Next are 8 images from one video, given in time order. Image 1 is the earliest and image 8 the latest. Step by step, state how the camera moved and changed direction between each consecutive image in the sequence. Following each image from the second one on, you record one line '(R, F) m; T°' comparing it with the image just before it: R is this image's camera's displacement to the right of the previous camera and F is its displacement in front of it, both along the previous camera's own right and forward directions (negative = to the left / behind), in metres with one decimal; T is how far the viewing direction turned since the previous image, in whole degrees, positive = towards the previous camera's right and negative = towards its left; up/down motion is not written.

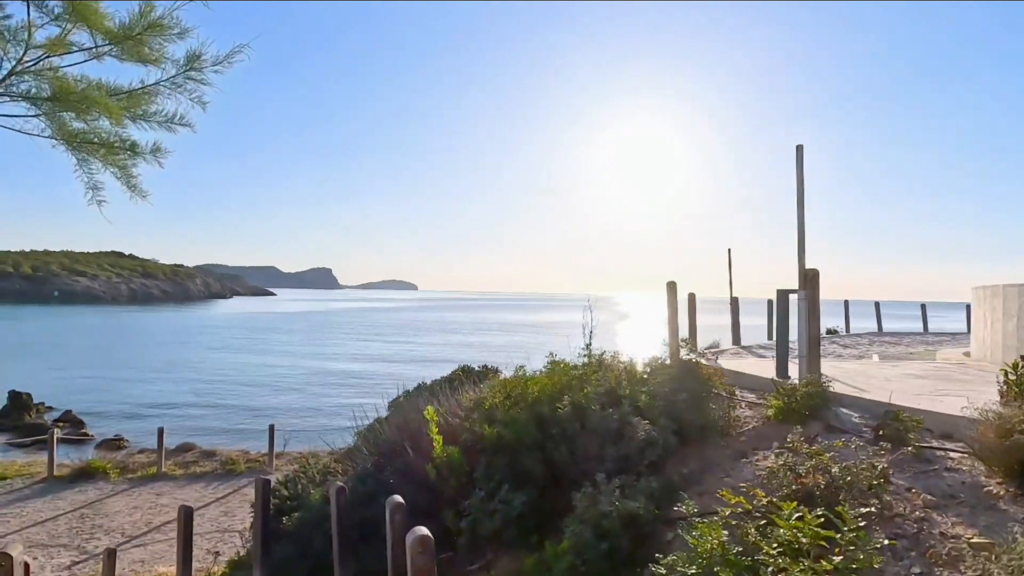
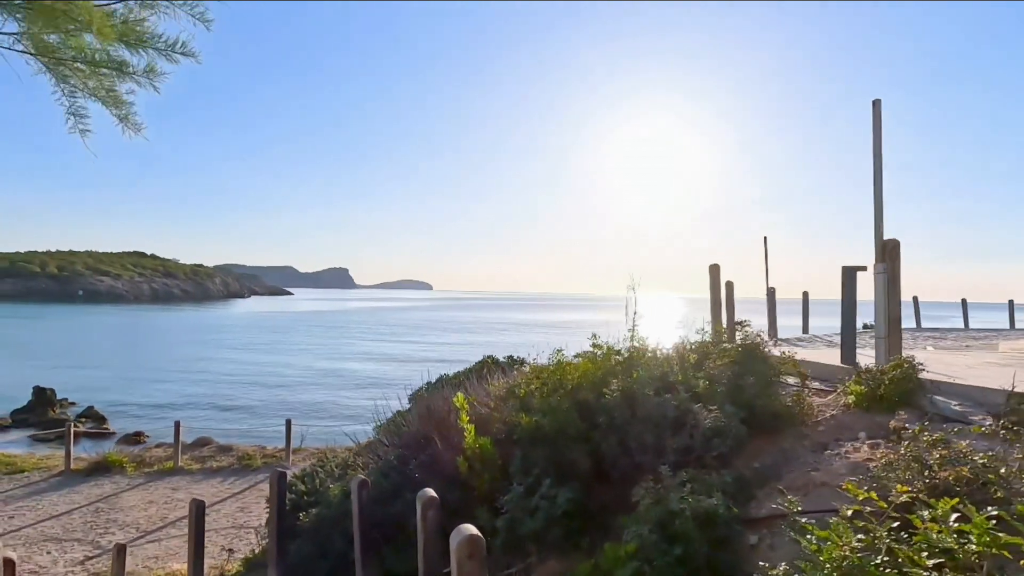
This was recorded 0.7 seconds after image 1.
(-0.1, +0.4) m; -1°
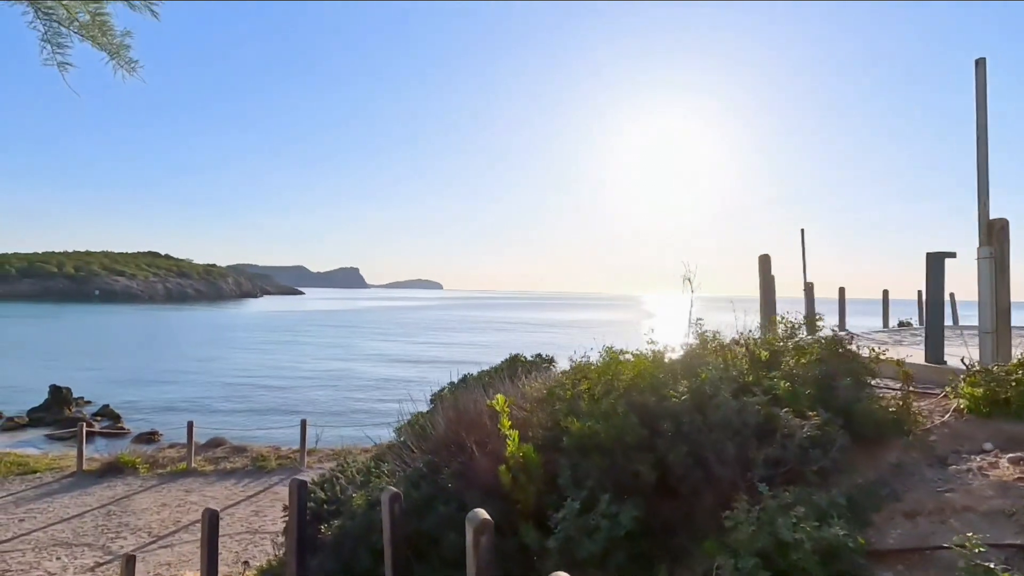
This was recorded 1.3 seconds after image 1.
(-0.2, +0.4) m; -1°
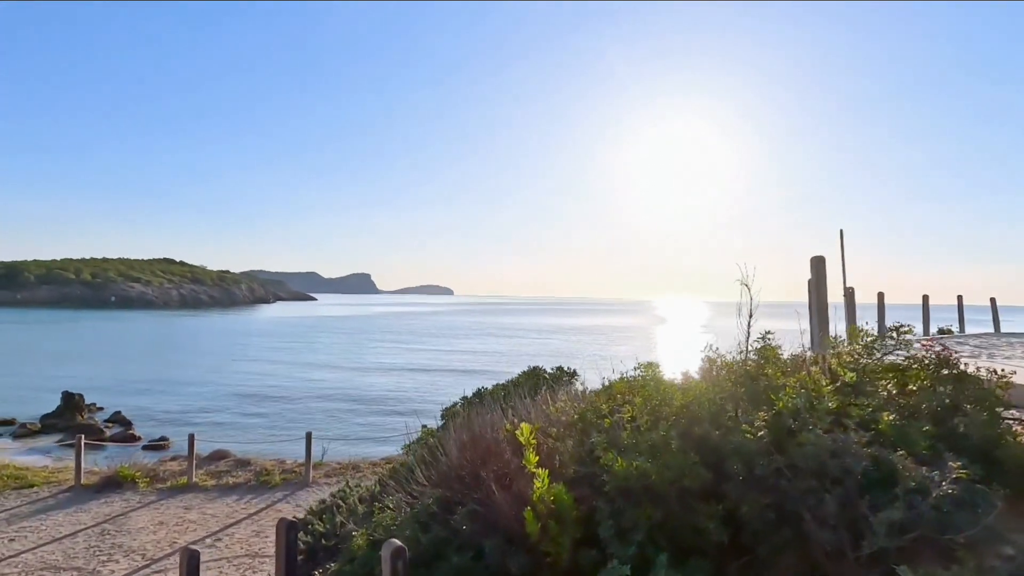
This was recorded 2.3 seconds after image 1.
(-0.1, +0.6) m; -1°
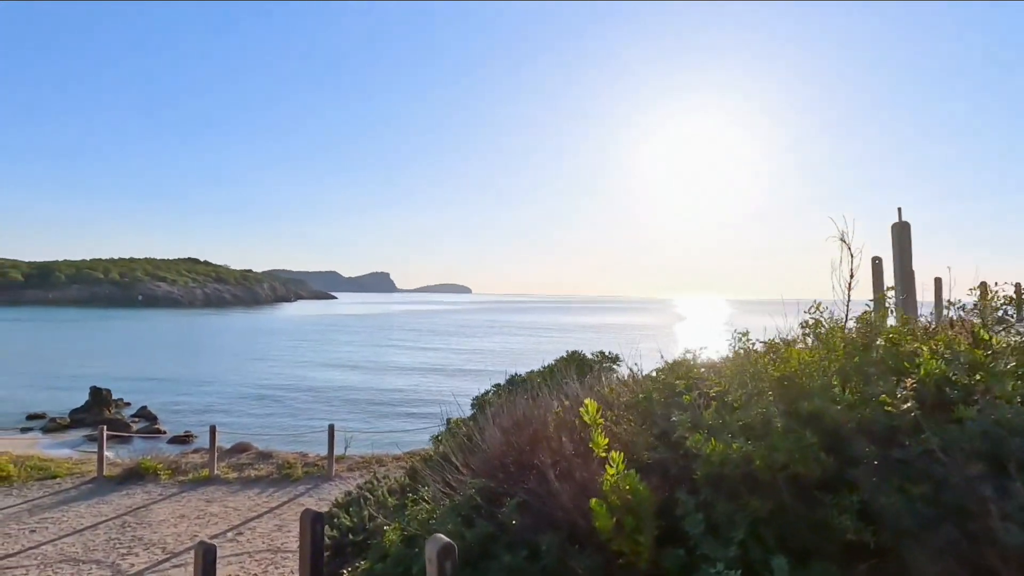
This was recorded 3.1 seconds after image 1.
(-0.2, +0.5) m; -2°
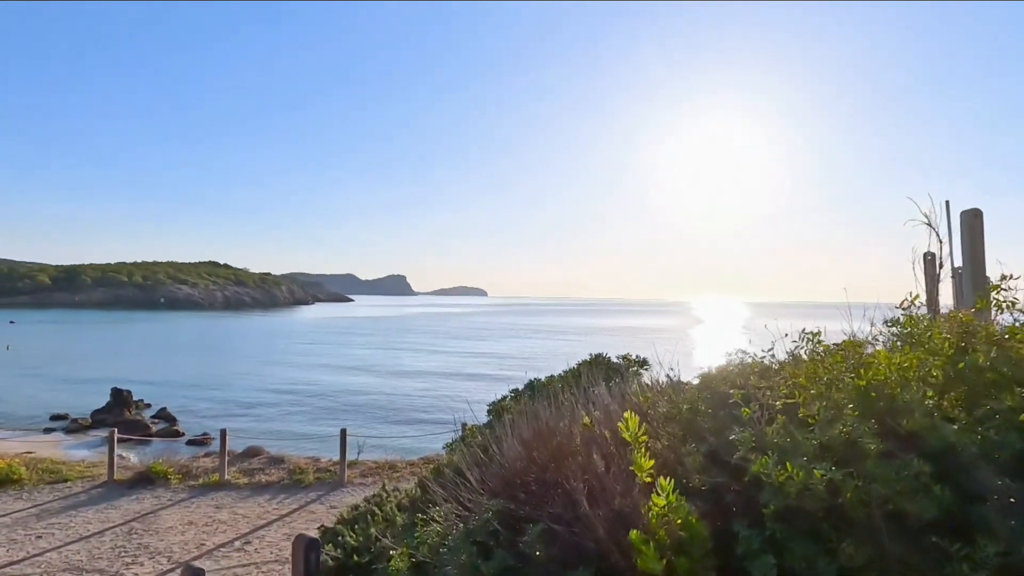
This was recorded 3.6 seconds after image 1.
(0.0, +0.4) m; -1°
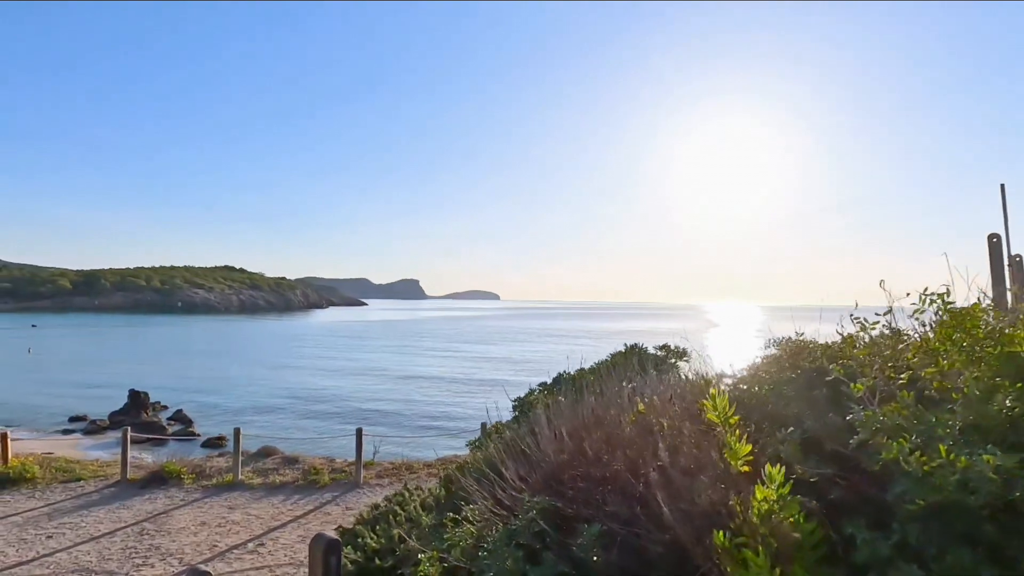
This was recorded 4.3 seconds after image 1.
(-0.1, +0.4) m; -1°
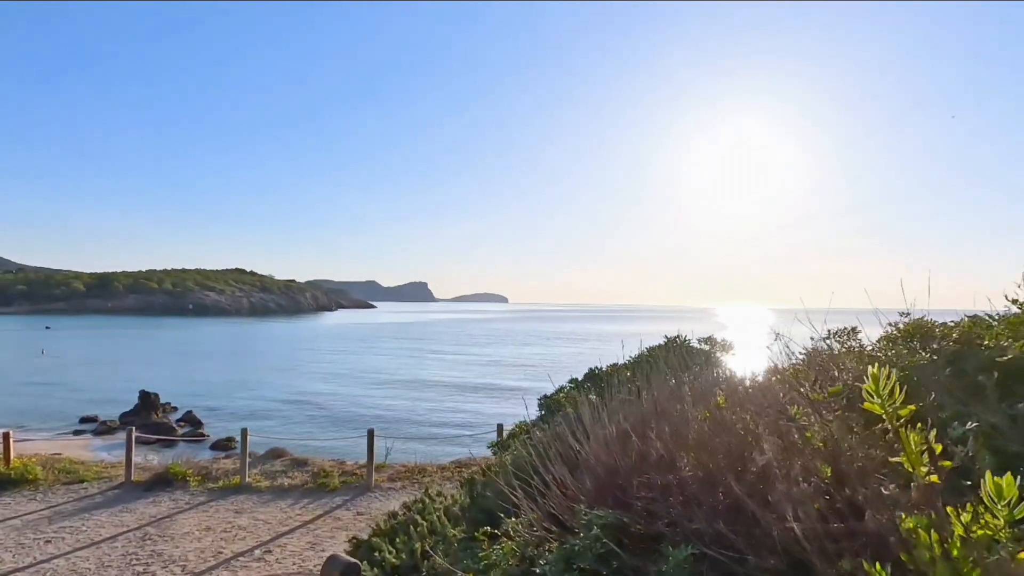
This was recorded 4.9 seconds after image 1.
(-0.2, +0.5) m; -1°
